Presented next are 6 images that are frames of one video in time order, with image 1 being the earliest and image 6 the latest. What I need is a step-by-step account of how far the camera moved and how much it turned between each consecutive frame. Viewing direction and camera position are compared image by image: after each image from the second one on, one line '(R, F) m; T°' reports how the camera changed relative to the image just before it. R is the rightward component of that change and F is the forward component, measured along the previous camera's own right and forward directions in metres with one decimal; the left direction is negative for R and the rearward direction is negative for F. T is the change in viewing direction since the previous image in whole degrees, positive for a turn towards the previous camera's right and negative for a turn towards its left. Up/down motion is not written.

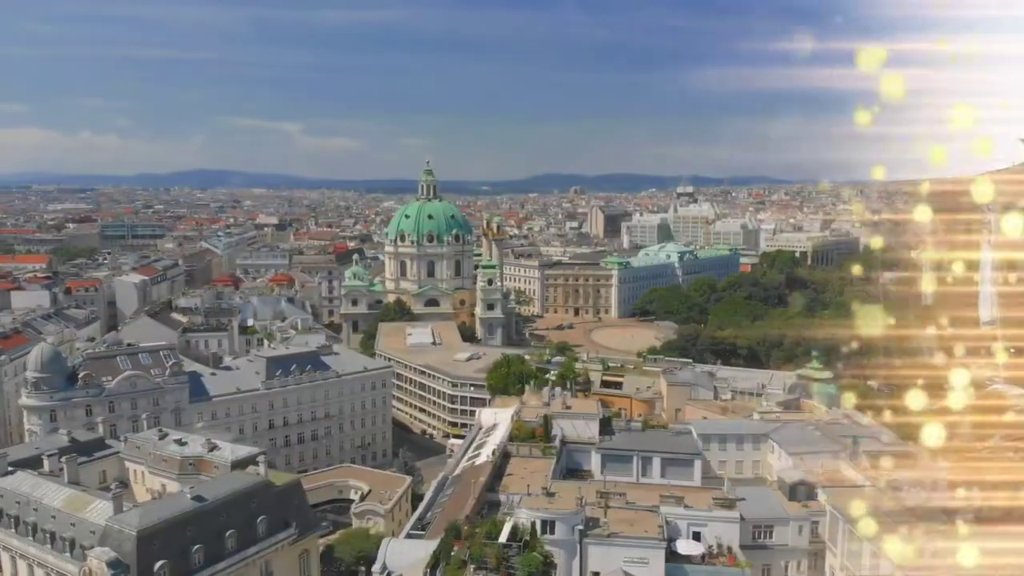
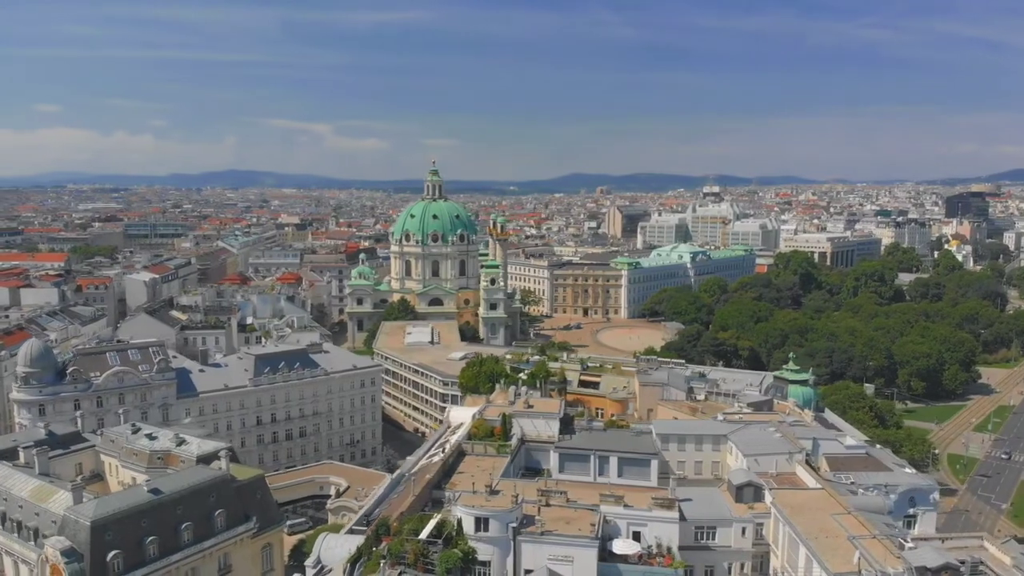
(+2.1, -0.1) m; -2°
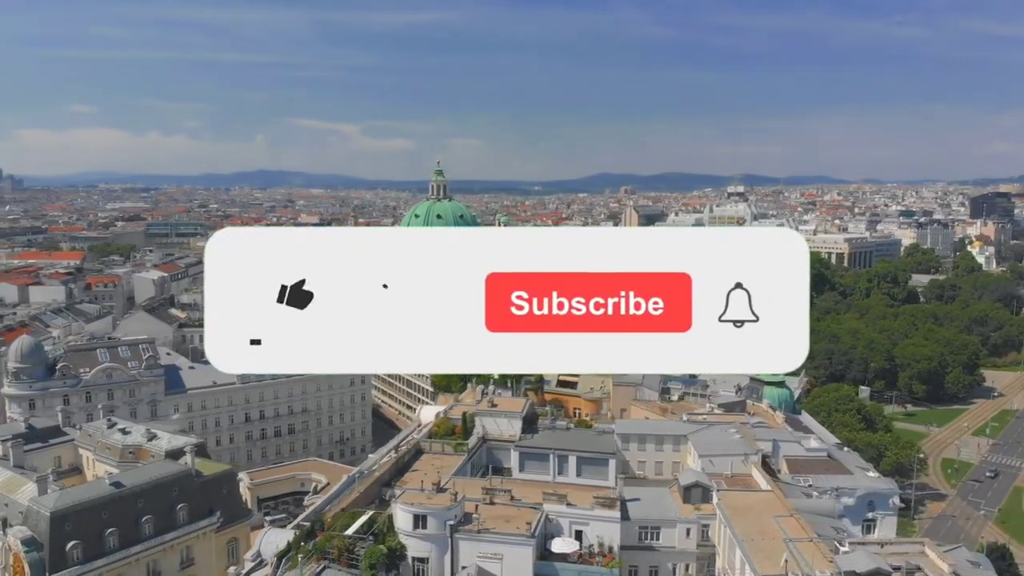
(+2.0, -0.1) m; -2°
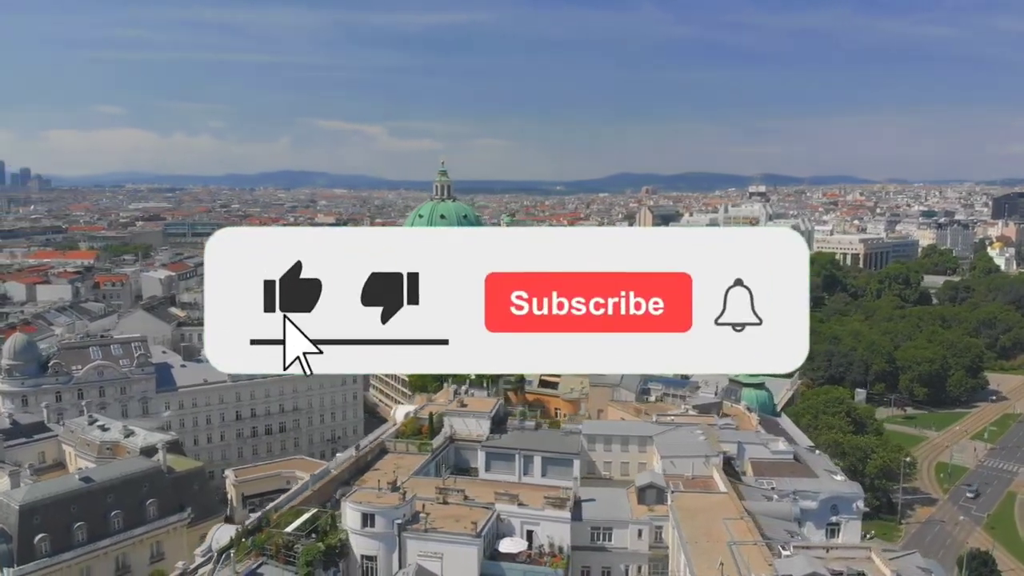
(+1.7, -0.1) m; -2°
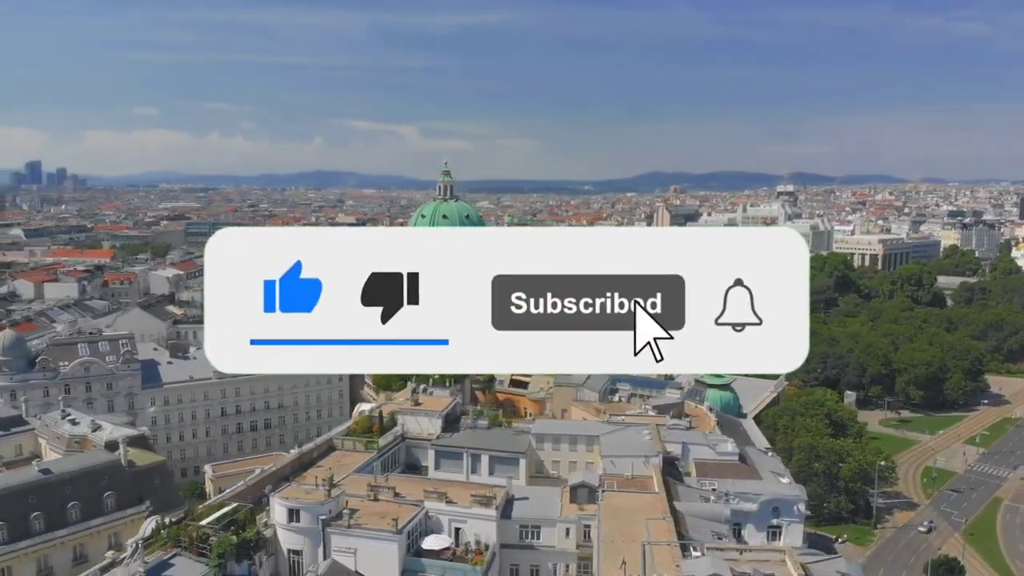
(+2.5, -0.2) m; -2°
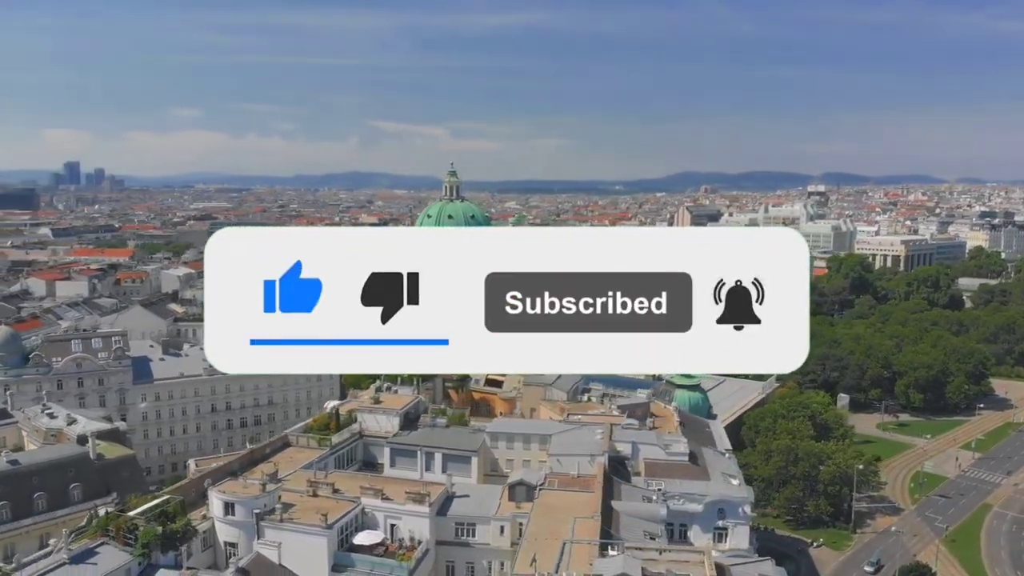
(+2.4, -0.1) m; -2°
